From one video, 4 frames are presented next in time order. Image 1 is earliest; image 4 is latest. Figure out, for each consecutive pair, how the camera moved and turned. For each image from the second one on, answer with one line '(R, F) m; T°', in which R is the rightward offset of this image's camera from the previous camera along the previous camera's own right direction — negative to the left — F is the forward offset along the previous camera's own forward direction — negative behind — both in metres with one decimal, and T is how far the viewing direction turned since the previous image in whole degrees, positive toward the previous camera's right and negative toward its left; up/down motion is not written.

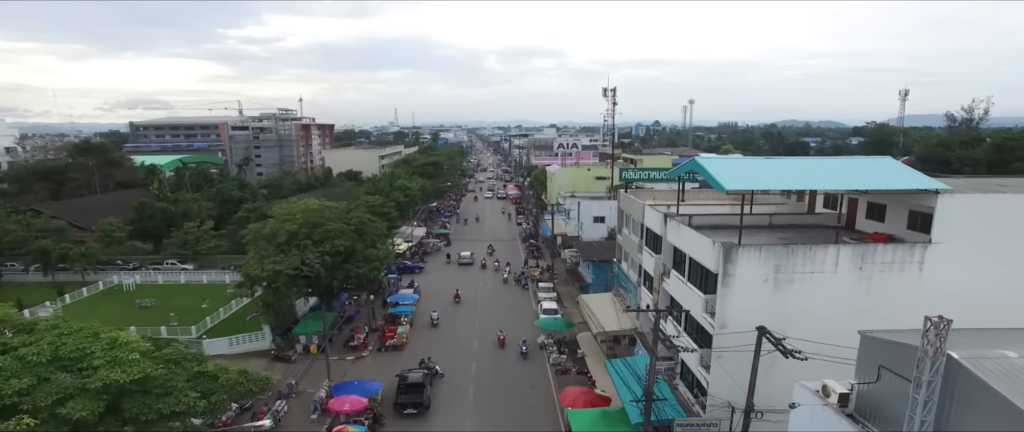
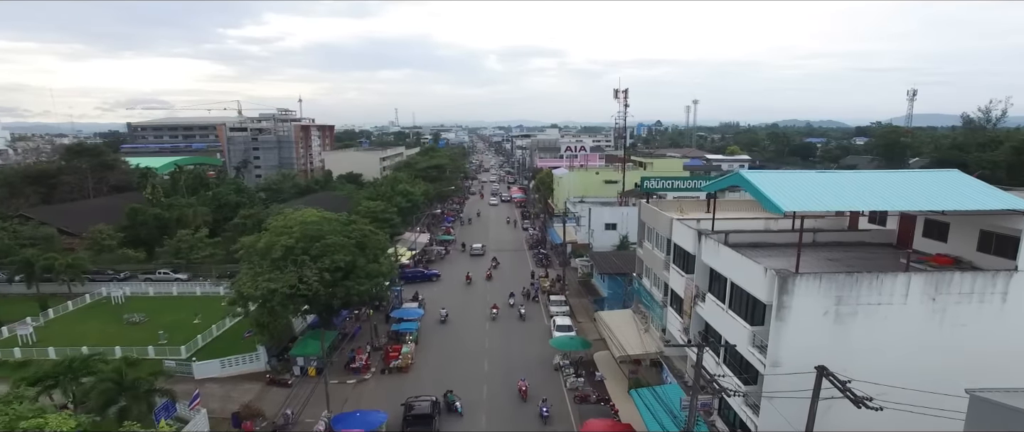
(-0.6, +1.9) m; 0°
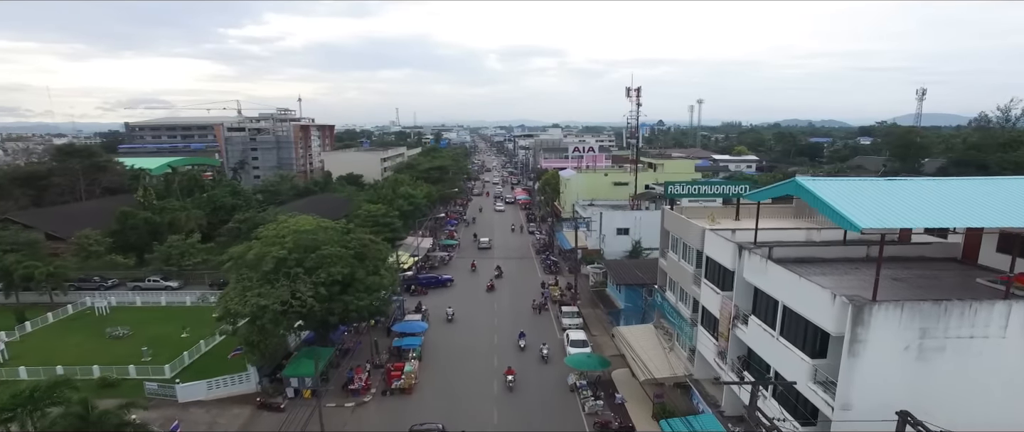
(-0.5, +2.1) m; 0°
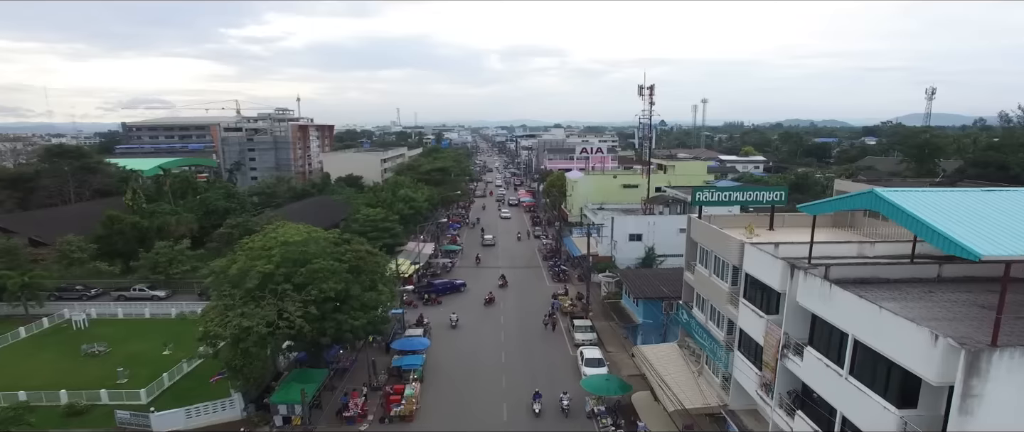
(-0.4, +2.2) m; 0°
